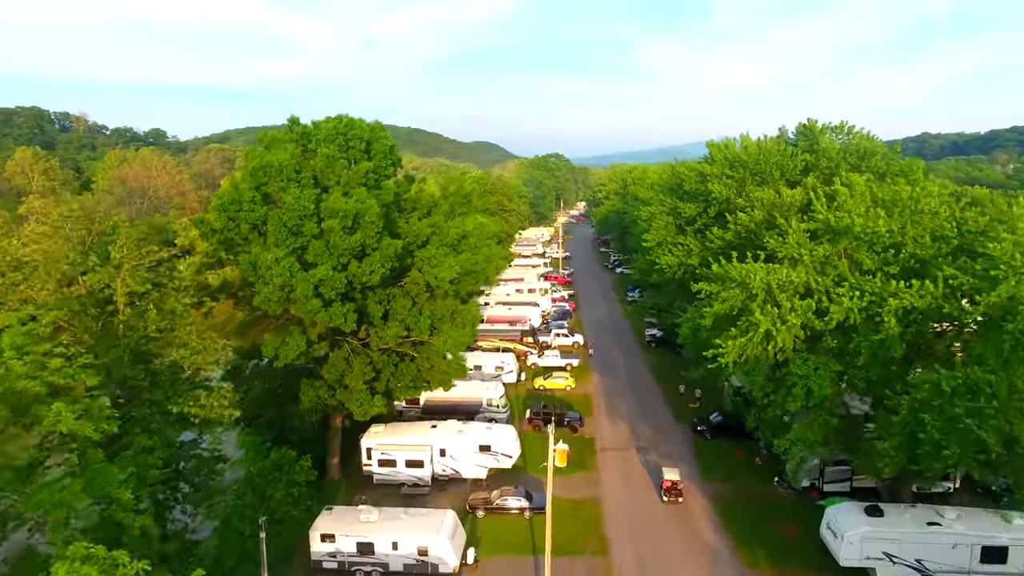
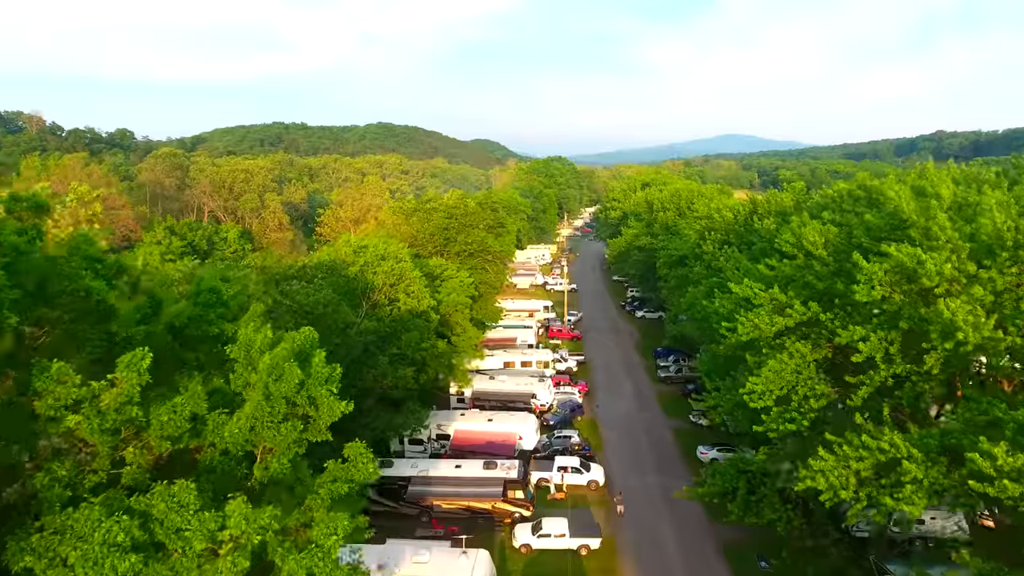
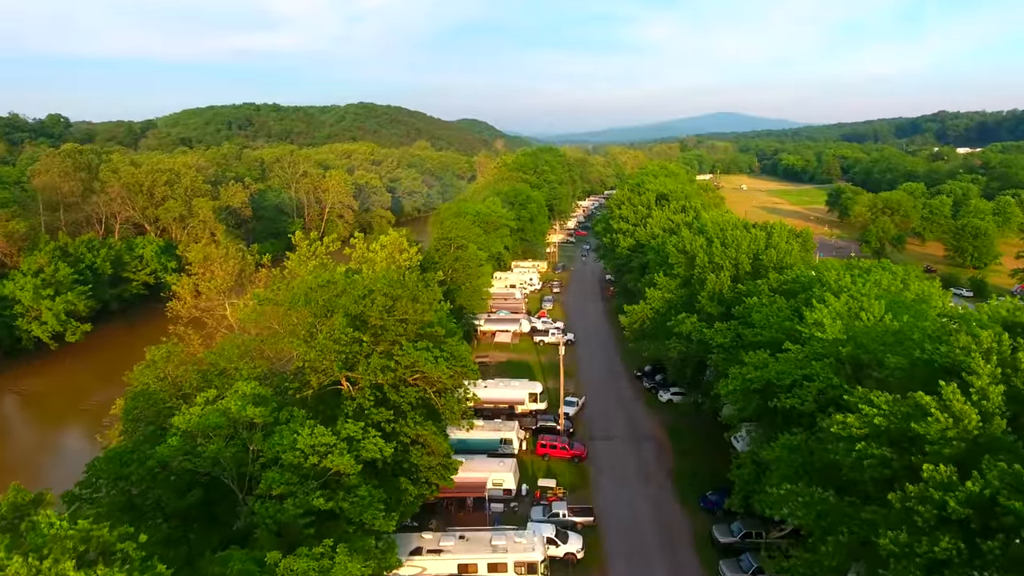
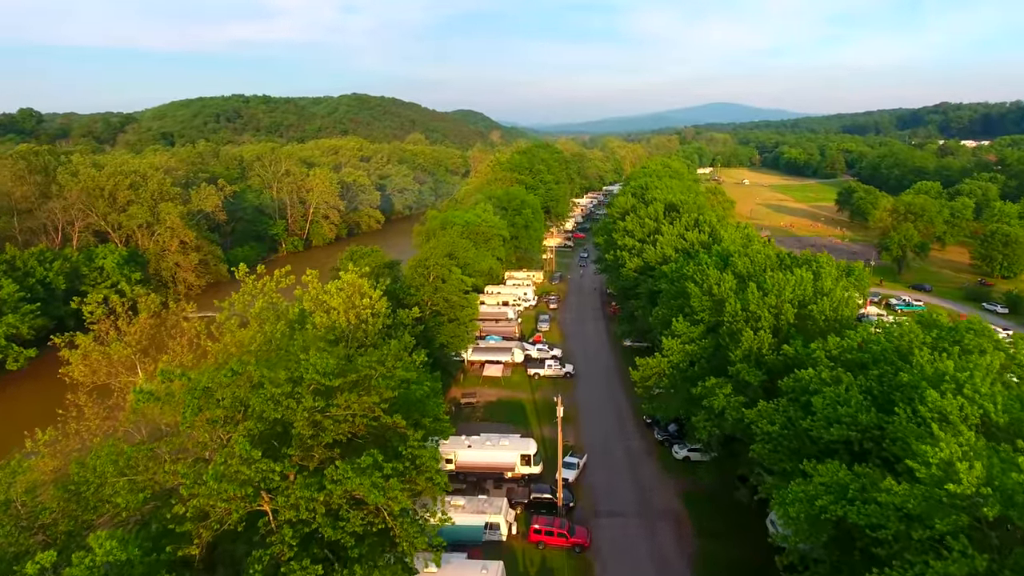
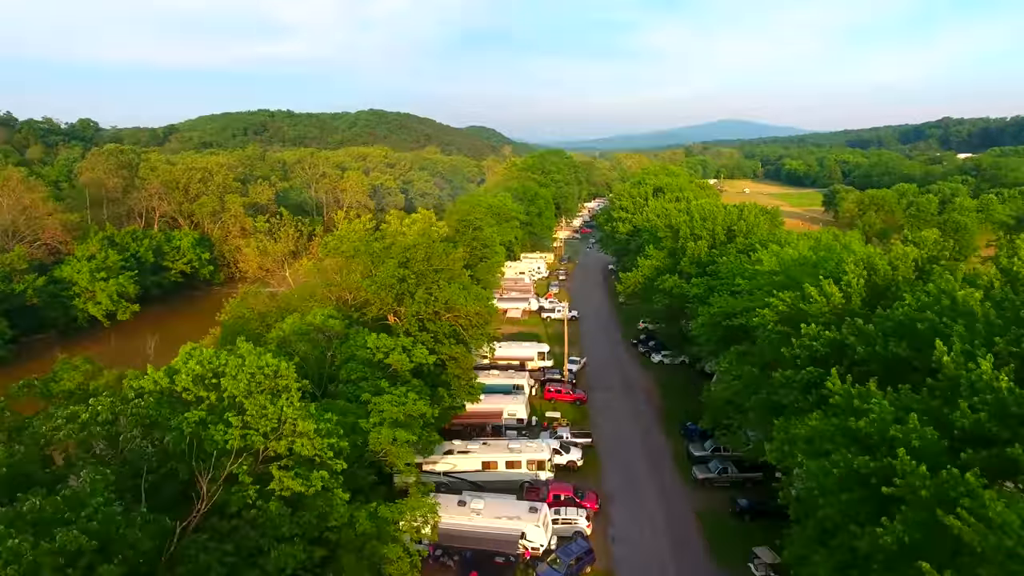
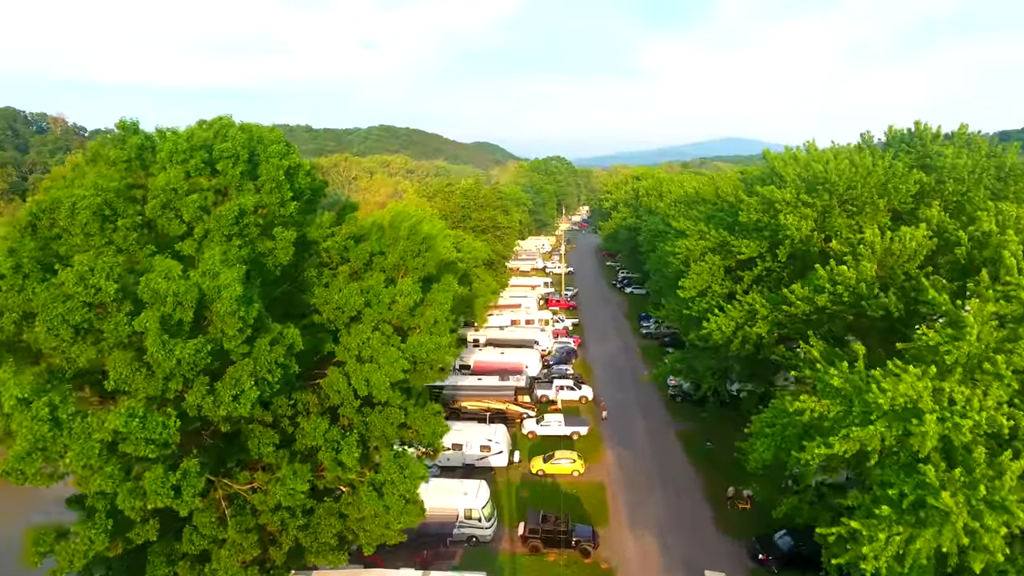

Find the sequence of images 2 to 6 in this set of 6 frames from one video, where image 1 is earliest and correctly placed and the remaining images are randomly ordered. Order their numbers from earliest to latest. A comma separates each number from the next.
6, 2, 5, 3, 4
